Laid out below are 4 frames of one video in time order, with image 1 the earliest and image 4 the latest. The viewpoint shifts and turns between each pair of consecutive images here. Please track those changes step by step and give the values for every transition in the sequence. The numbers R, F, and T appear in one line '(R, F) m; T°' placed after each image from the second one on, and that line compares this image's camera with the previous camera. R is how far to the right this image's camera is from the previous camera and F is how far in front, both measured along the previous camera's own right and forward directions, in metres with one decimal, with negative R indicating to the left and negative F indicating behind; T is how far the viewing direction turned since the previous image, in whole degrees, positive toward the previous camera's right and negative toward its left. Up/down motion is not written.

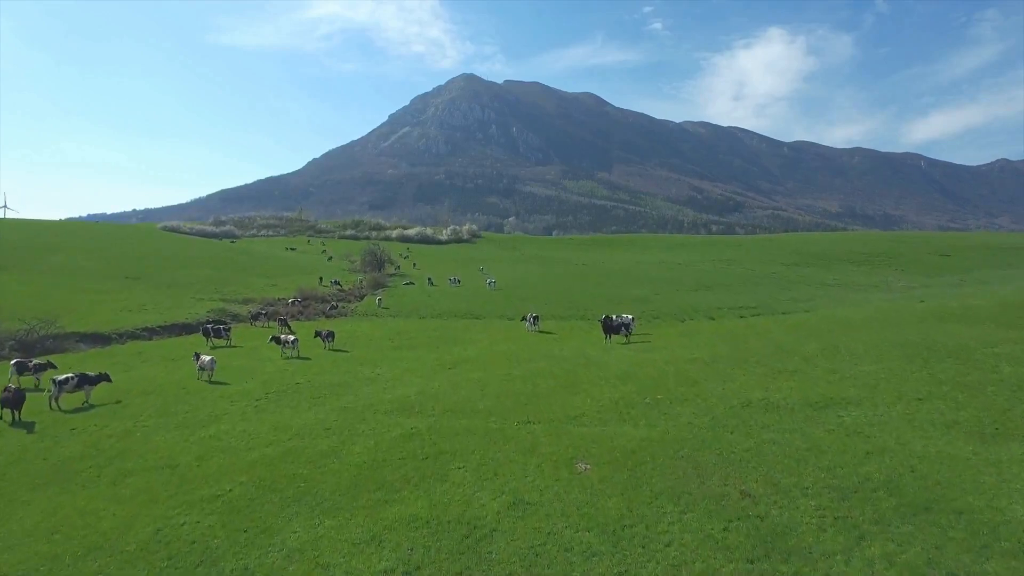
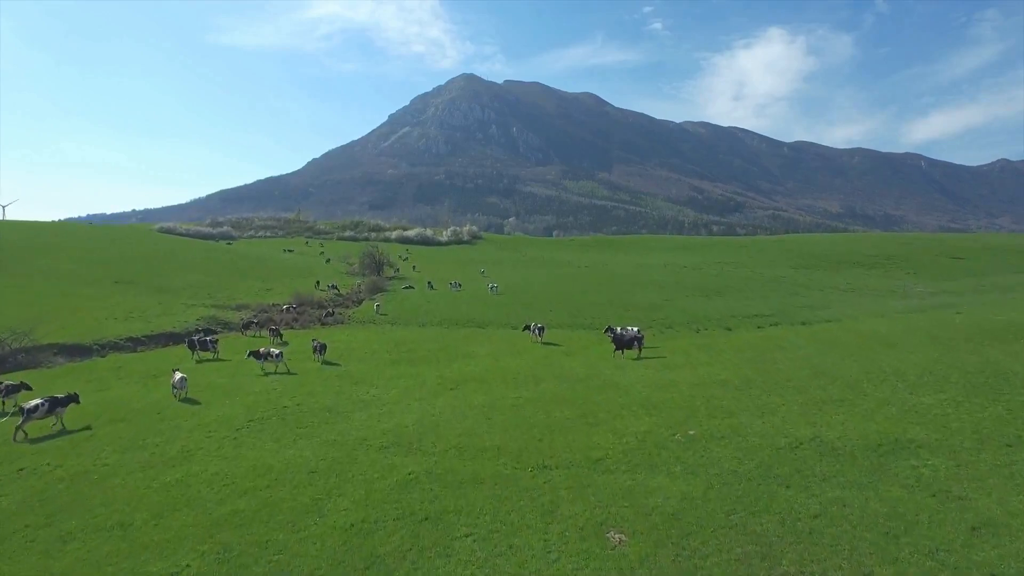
(-0.2, +2.2) m; 0°
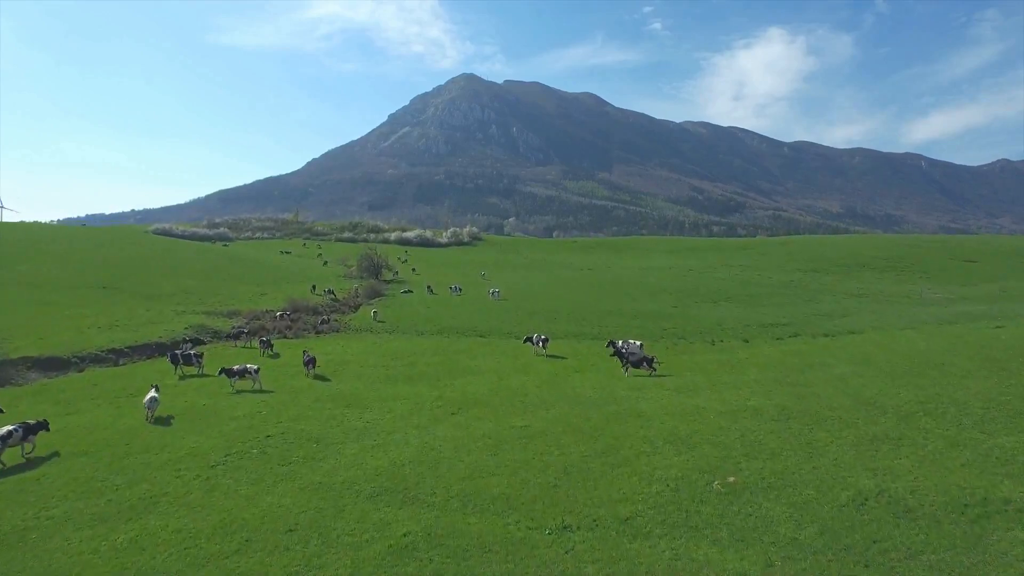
(-0.2, +2.2) m; 0°
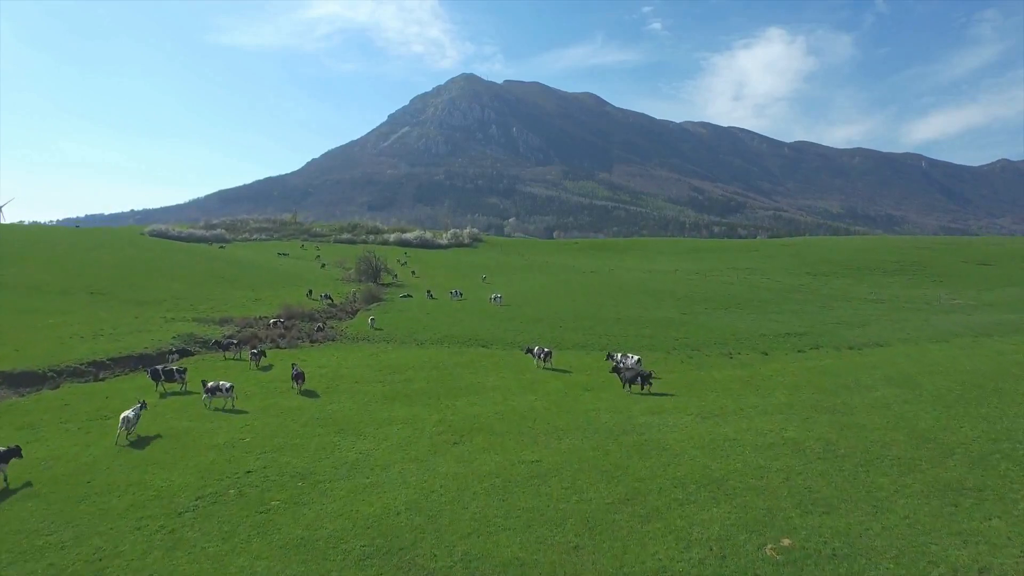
(-0.2, +2.2) m; 0°
